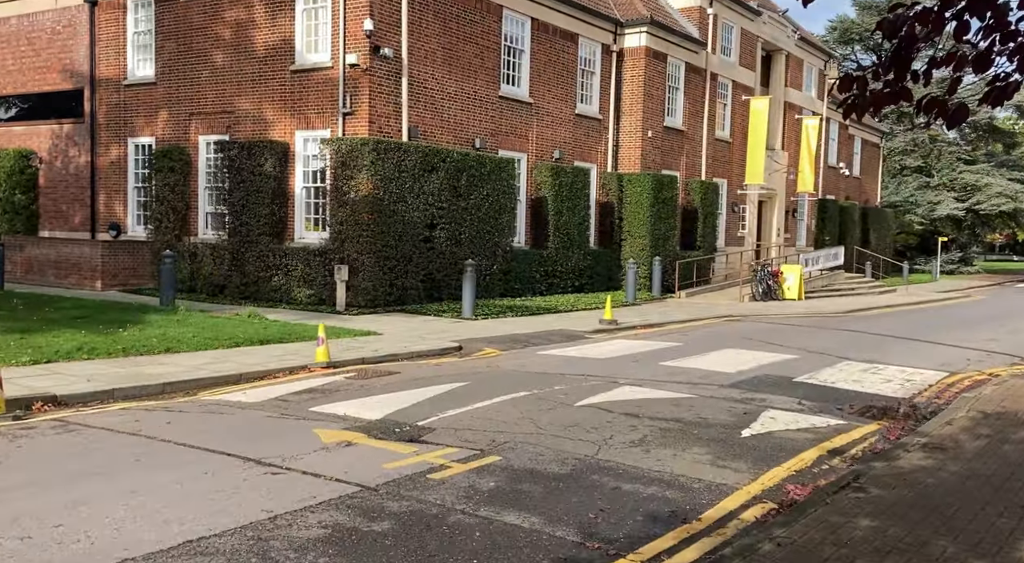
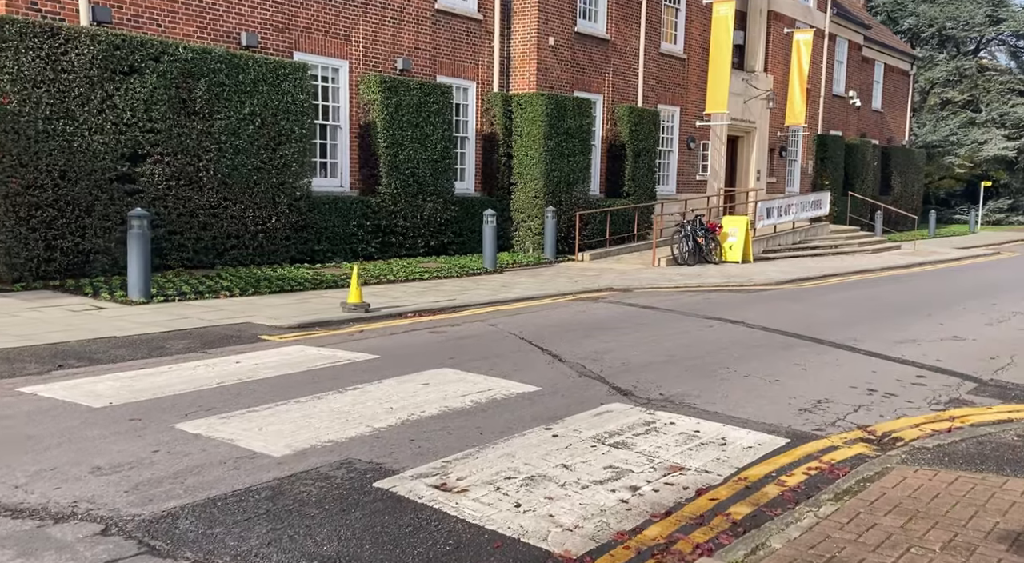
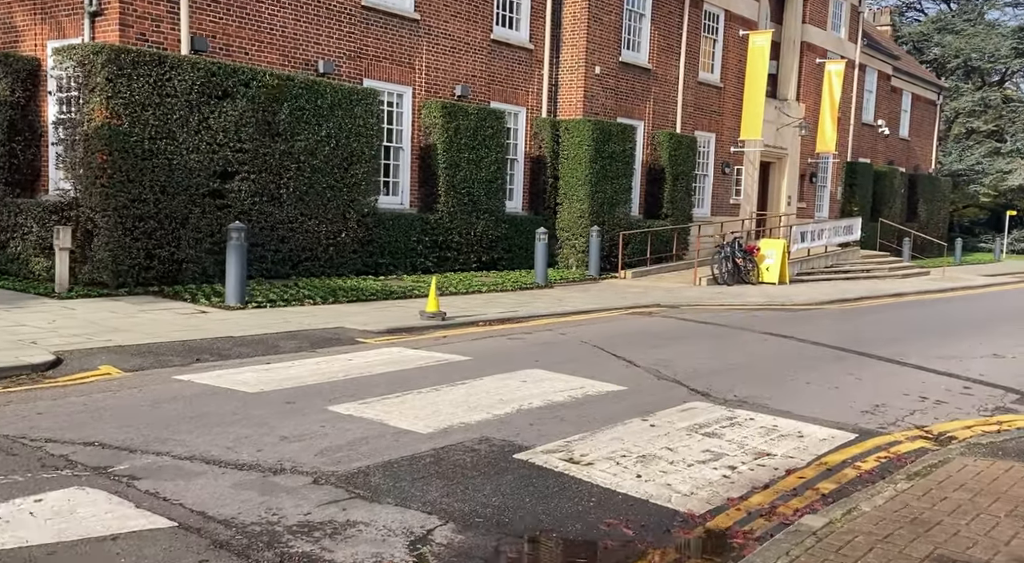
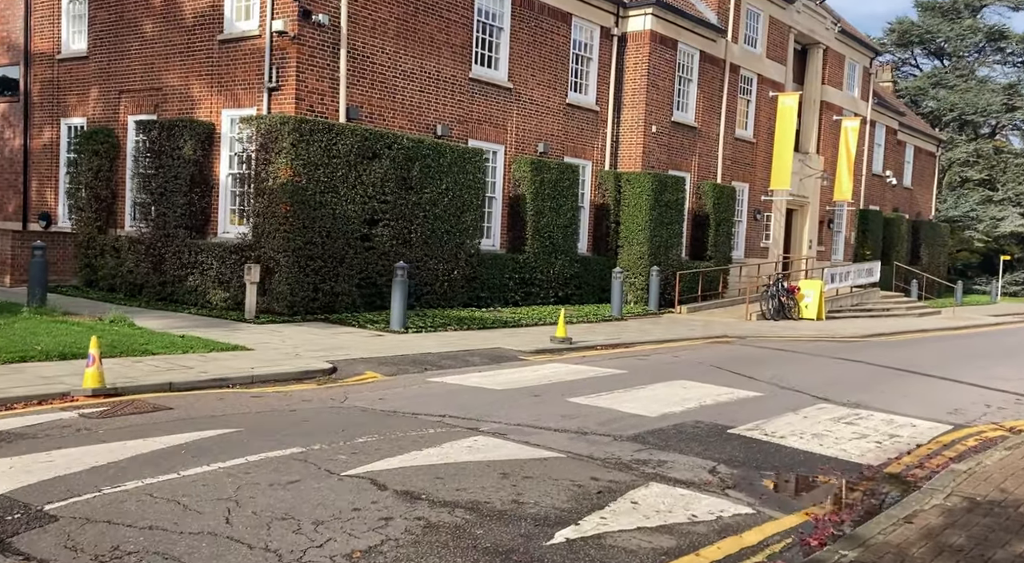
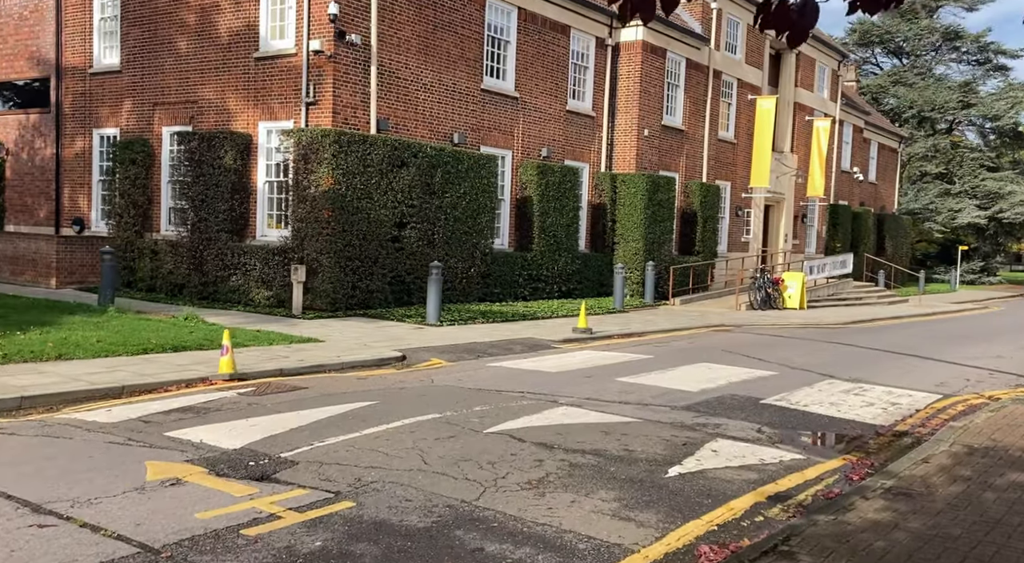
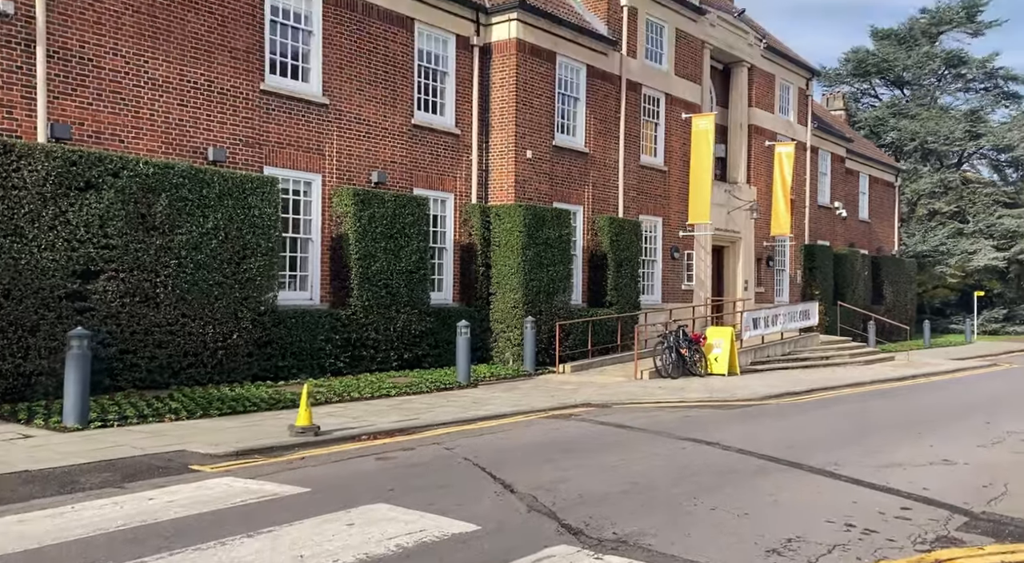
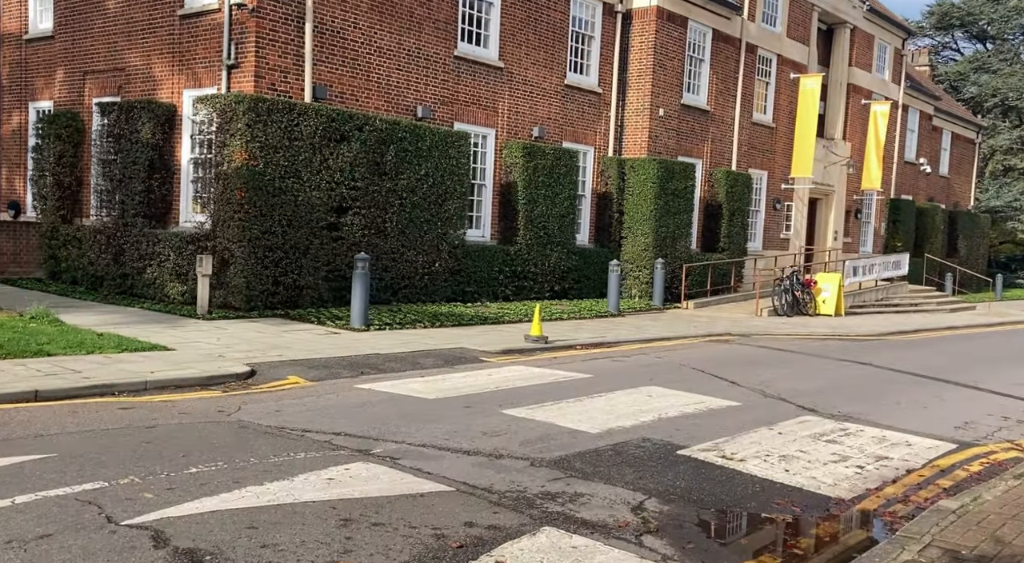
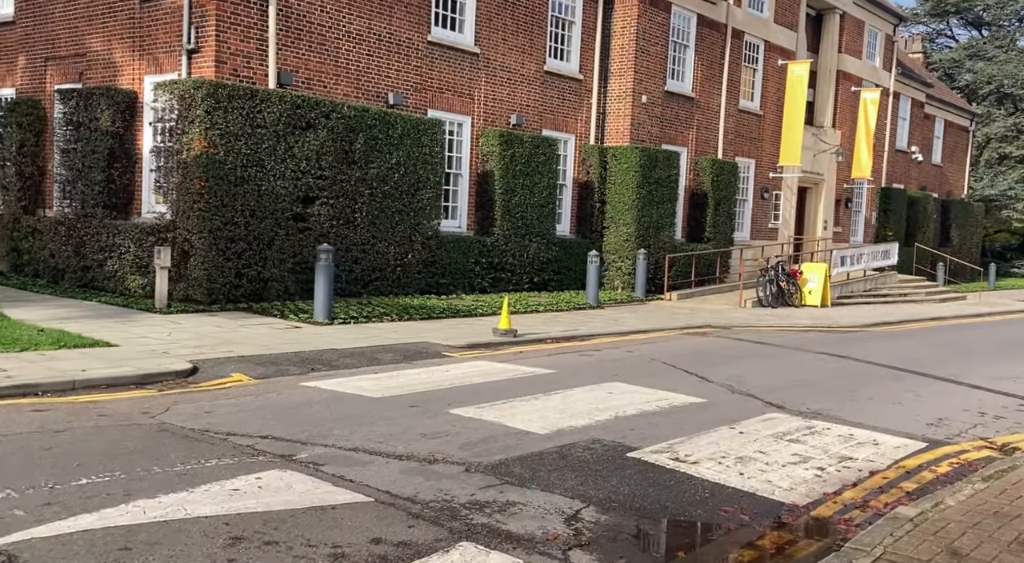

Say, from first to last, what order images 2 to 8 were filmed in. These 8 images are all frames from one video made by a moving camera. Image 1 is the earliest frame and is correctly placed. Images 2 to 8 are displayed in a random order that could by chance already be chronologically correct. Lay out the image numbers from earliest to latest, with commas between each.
5, 4, 7, 8, 3, 2, 6
